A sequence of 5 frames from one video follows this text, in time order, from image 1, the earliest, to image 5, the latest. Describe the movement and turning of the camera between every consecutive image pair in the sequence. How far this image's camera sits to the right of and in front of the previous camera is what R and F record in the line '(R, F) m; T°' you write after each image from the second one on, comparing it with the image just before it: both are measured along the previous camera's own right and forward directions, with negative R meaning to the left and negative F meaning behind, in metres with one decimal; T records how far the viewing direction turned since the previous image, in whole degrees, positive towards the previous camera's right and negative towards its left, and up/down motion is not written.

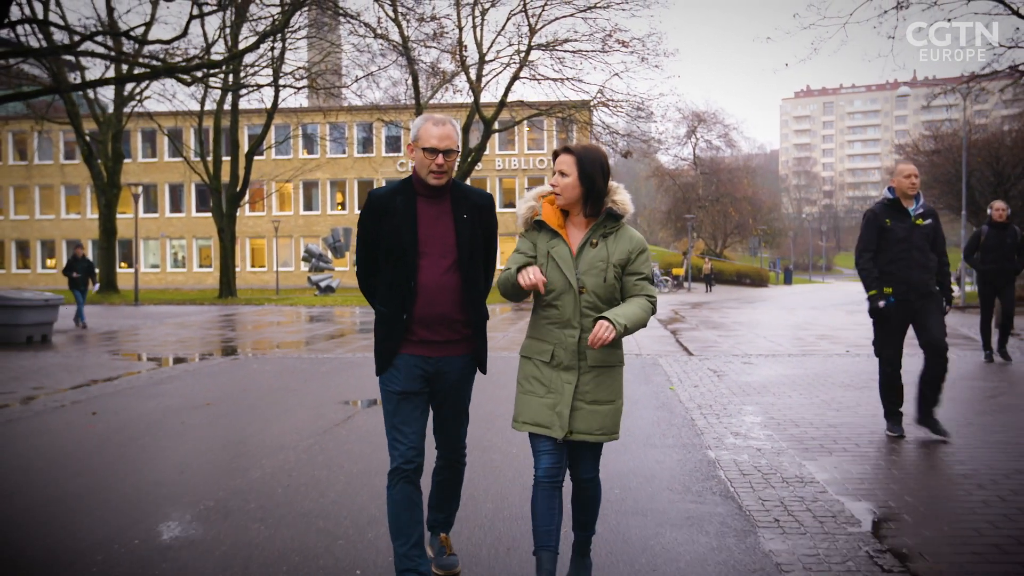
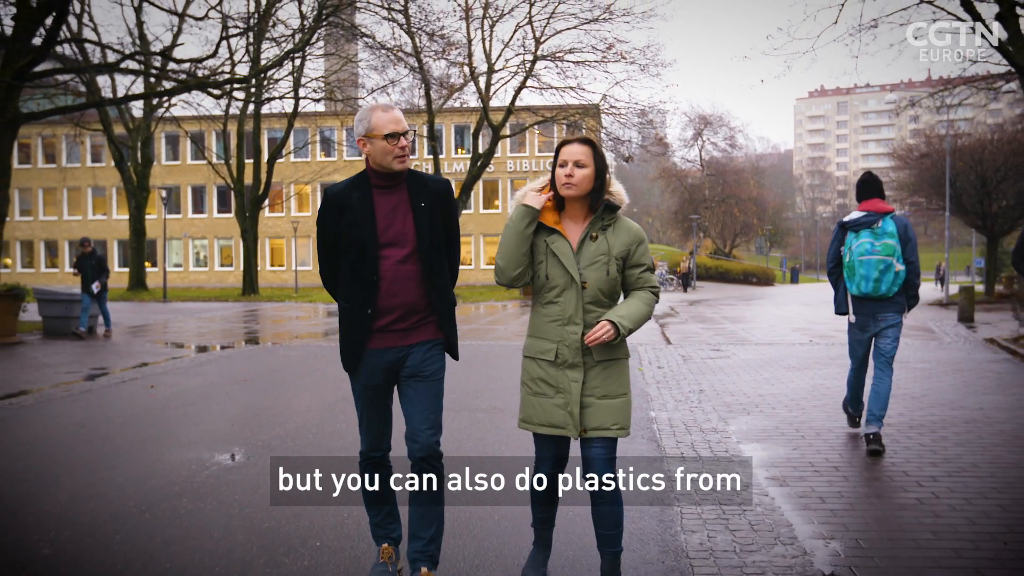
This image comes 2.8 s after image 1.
(+0.3, -1.5) m; -1°
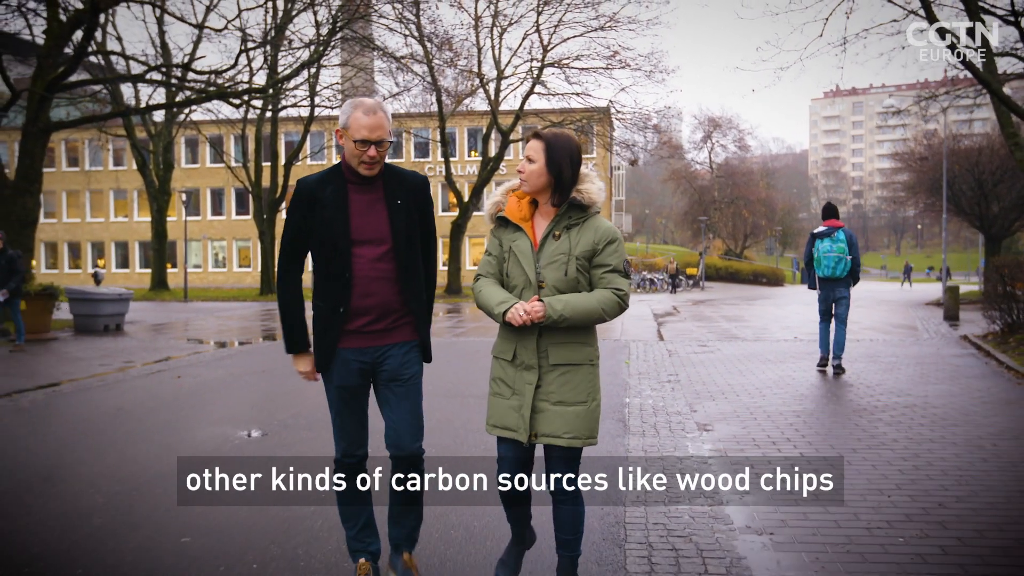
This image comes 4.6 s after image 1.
(+0.3, -0.9) m; -1°
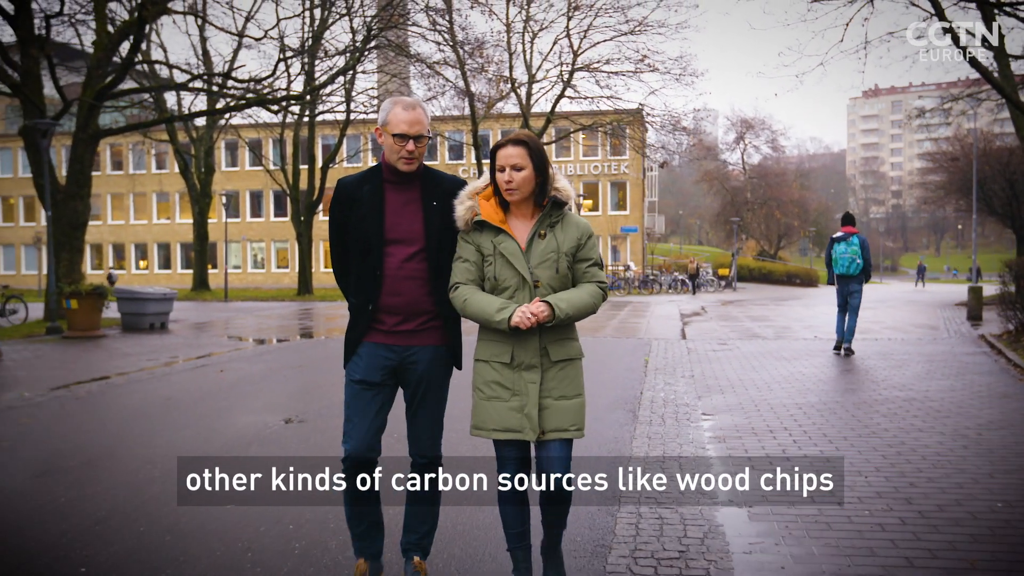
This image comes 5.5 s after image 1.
(+0.2, -0.5) m; -2°
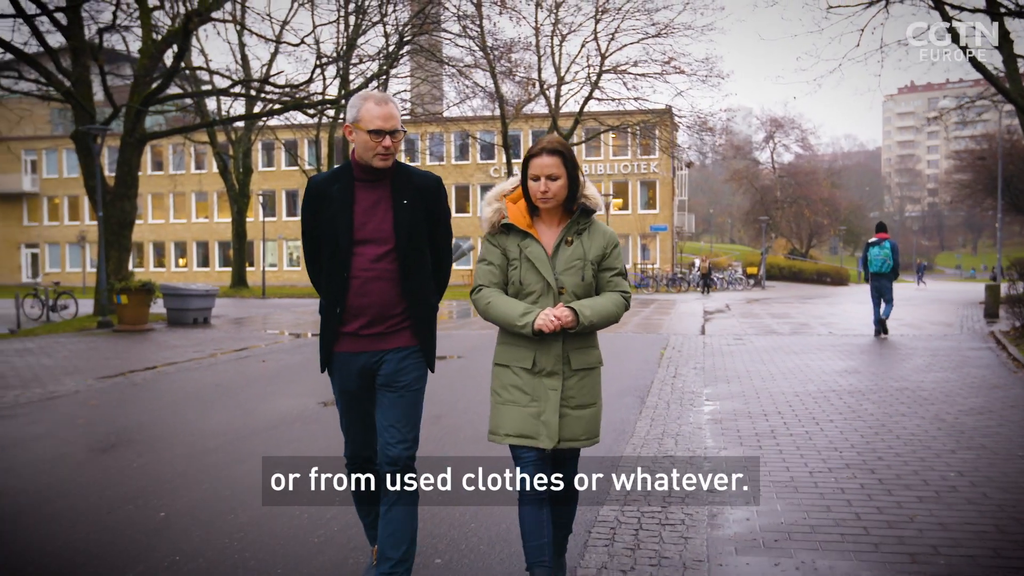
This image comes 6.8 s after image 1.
(+0.1, -0.7) m; -2°
